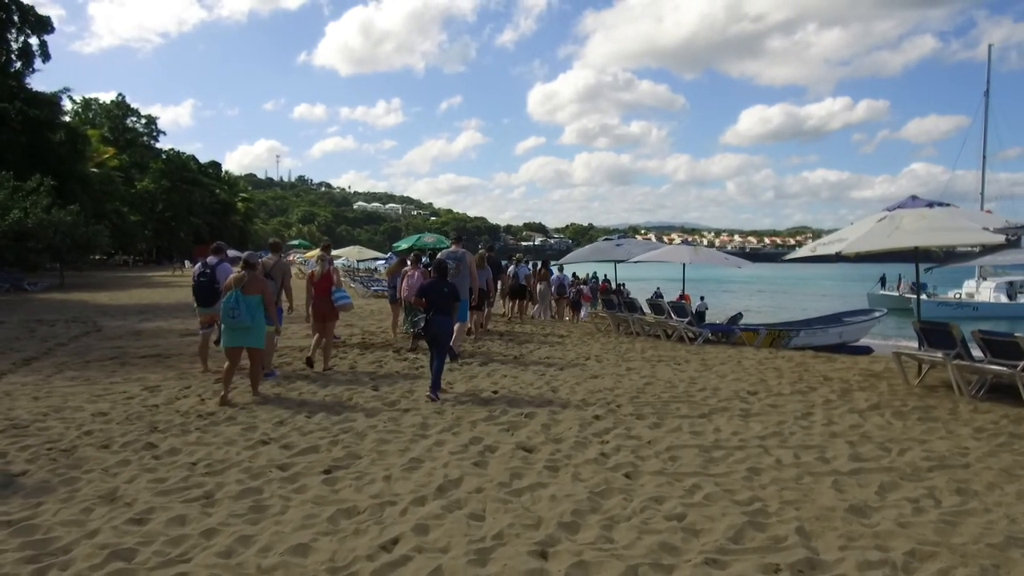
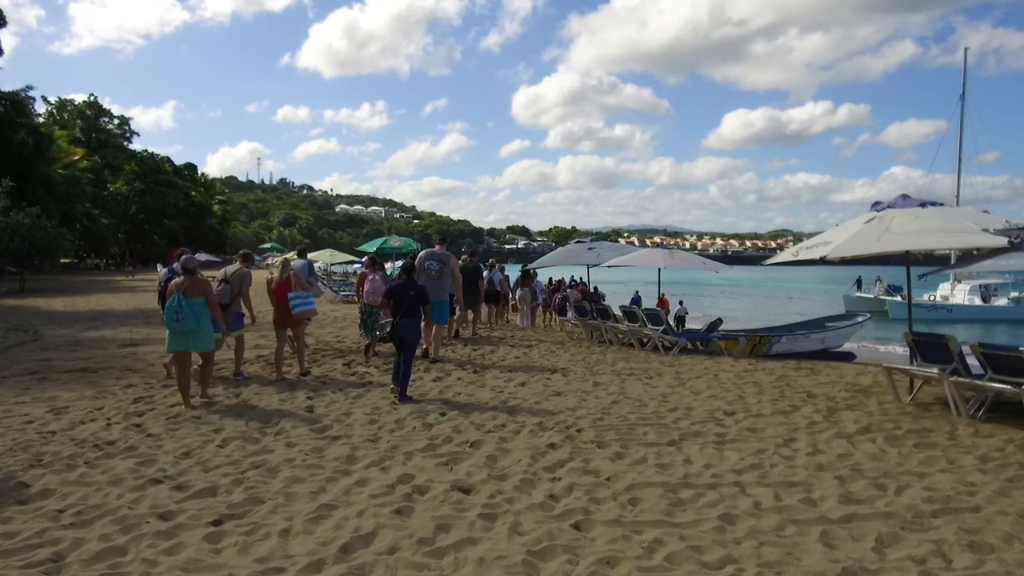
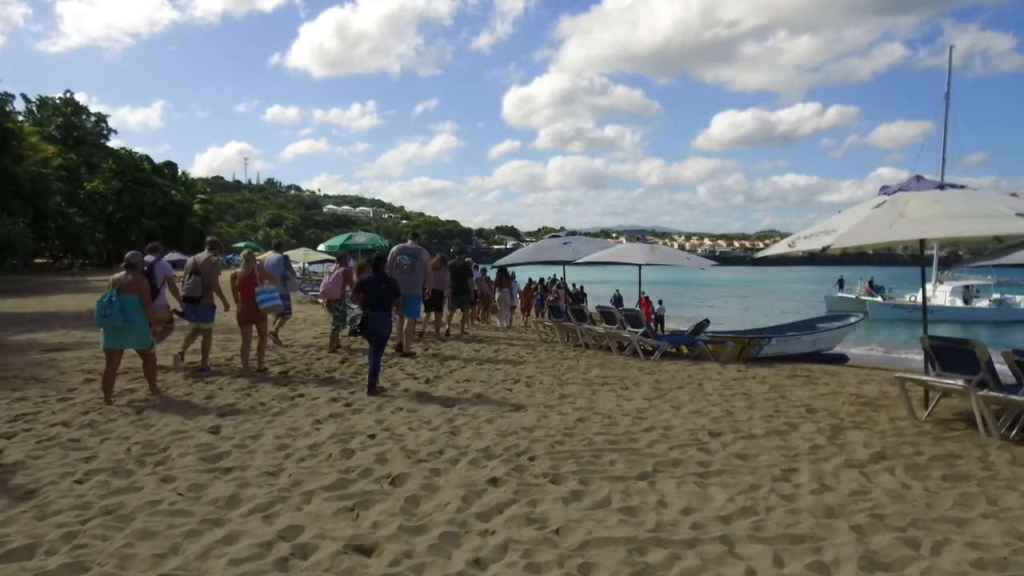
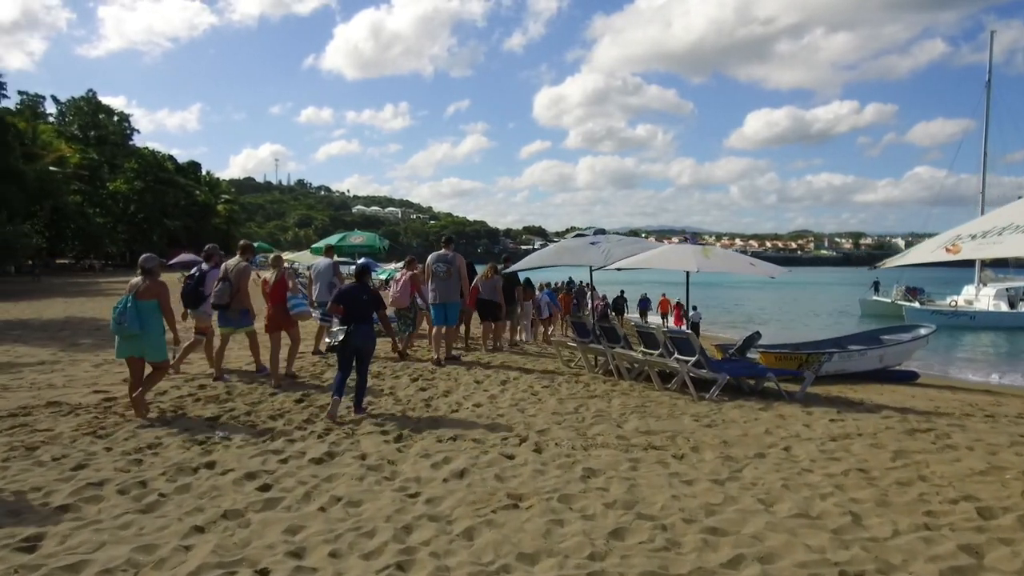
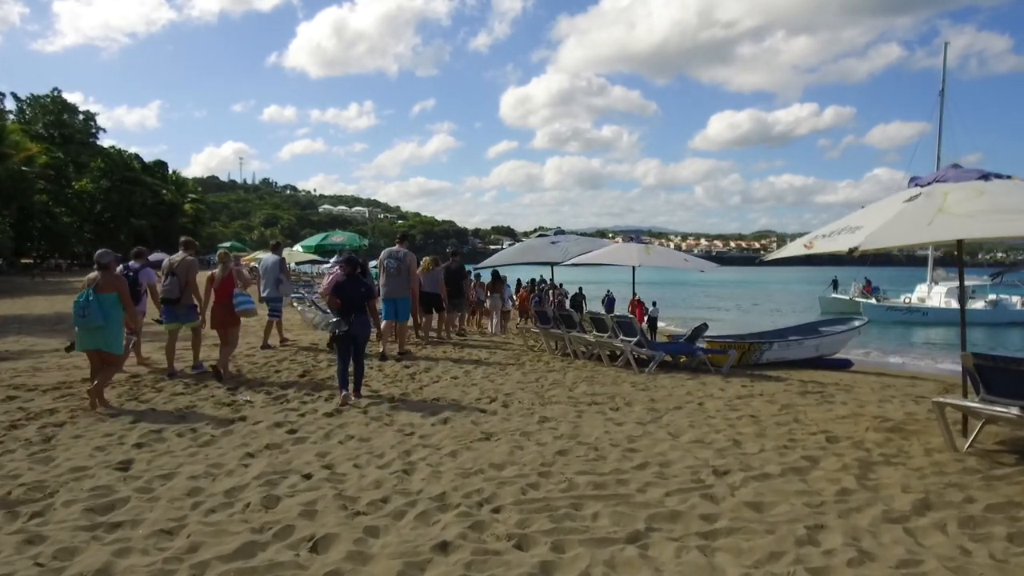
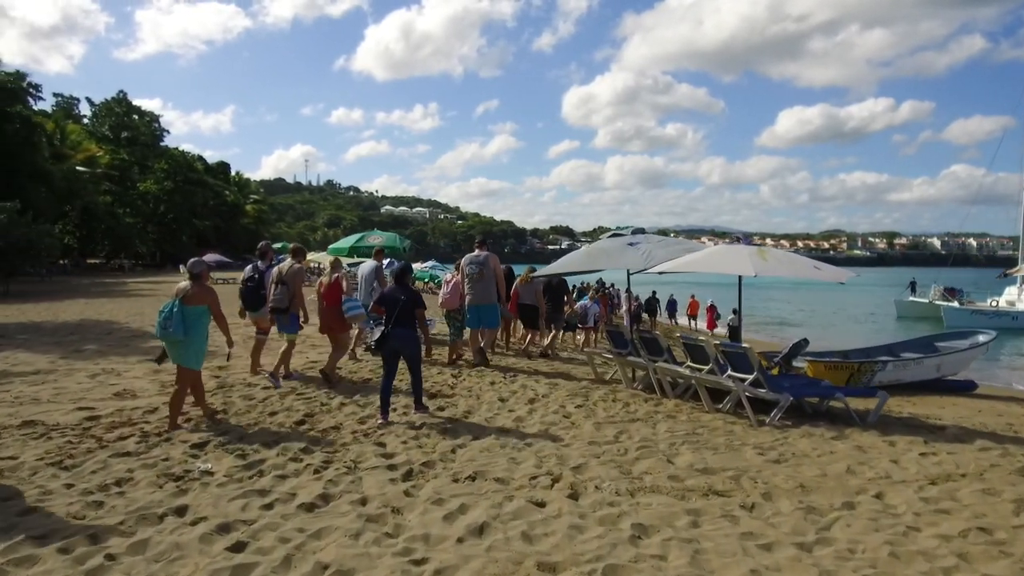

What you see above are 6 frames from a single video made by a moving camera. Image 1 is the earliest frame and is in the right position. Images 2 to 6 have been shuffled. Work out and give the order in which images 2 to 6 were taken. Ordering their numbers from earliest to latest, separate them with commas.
2, 3, 5, 4, 6
